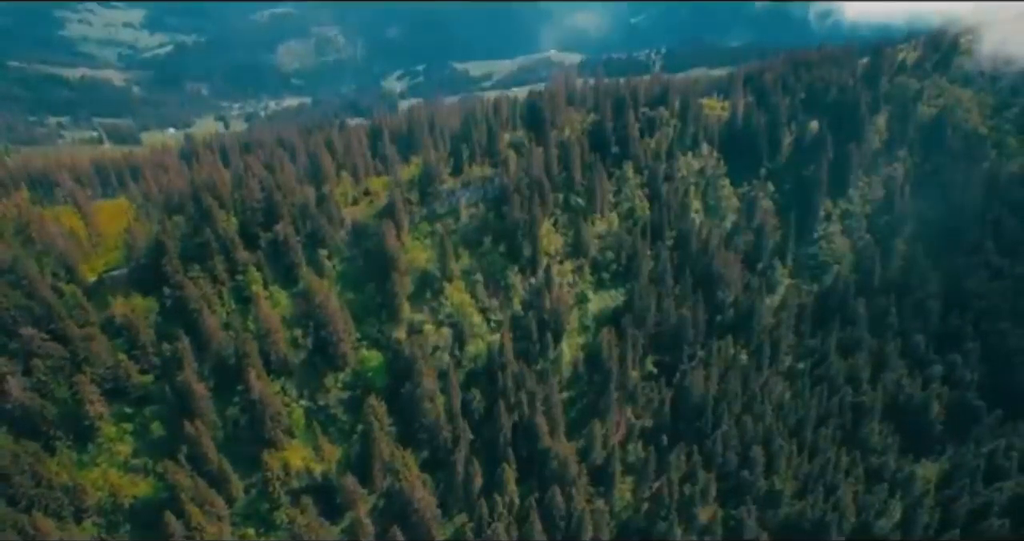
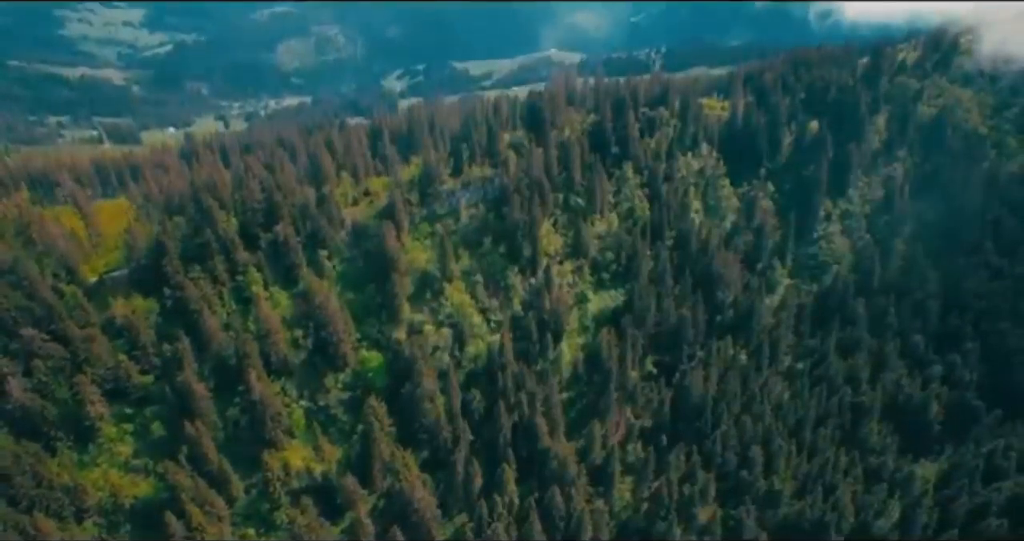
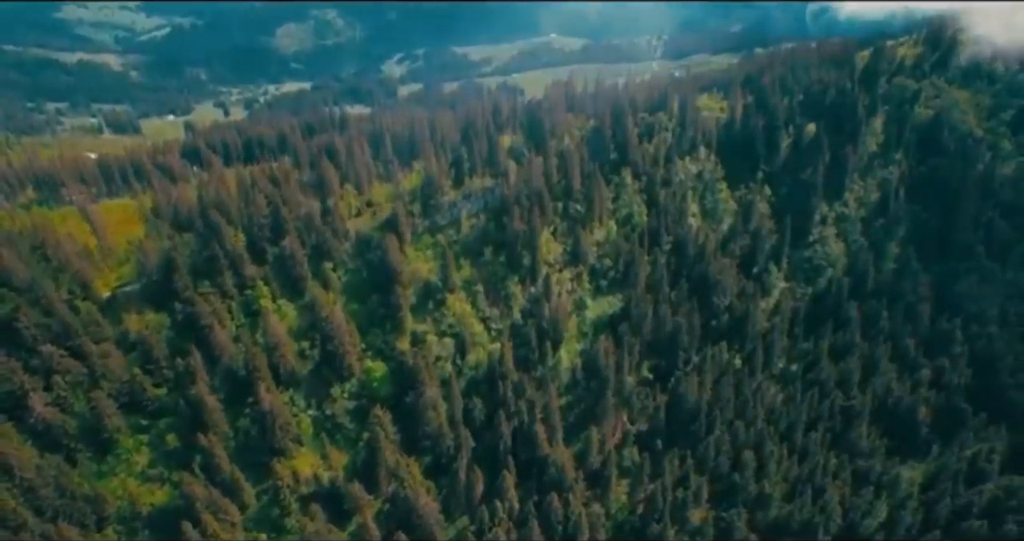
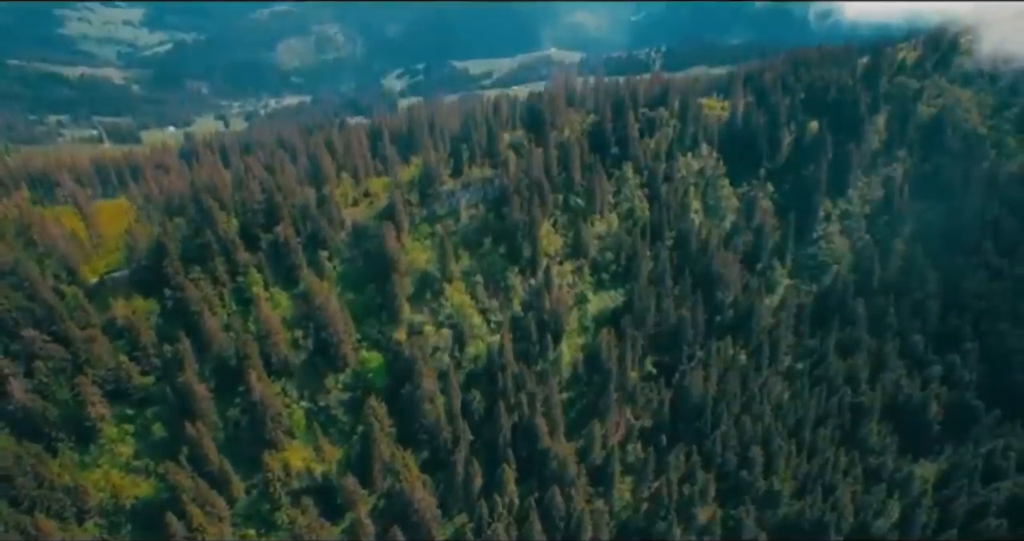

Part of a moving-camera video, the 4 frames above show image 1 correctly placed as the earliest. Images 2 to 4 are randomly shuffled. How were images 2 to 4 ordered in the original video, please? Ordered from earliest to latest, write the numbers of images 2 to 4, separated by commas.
2, 4, 3
